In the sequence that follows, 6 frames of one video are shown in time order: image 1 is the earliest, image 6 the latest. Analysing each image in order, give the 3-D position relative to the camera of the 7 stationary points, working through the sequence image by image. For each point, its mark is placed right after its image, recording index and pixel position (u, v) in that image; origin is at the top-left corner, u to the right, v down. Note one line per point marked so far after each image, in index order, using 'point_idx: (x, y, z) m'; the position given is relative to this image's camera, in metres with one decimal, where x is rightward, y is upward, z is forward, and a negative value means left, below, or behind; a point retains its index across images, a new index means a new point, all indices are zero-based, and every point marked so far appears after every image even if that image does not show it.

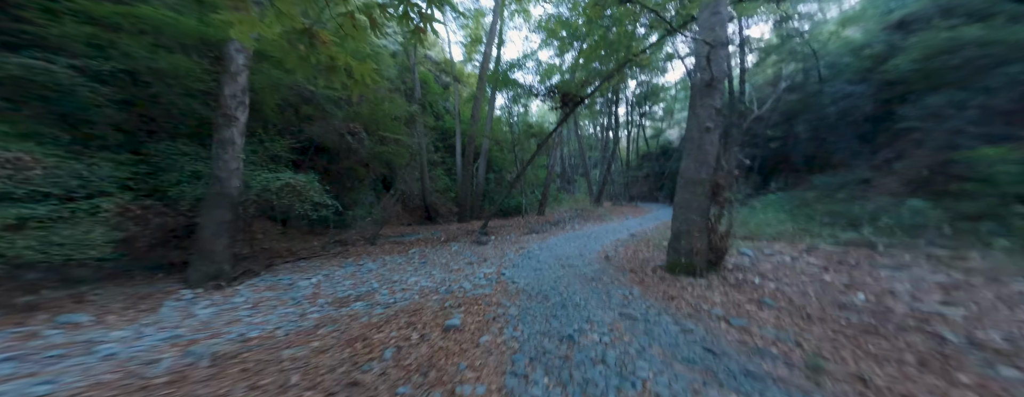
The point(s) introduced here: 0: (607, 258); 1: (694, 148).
0: (+2.7, -1.8, +6.8) m
1: (+3.6, +1.0, +4.9) m
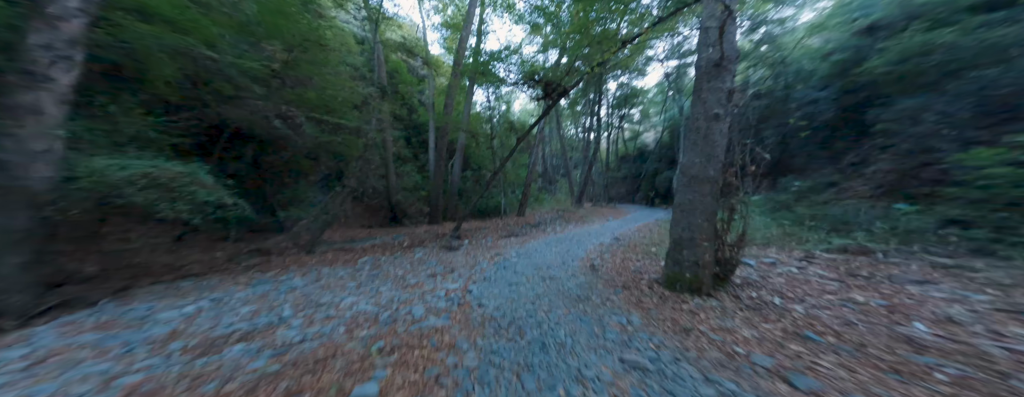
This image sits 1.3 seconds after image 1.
0: (+2.1, -1.8, +6.0) m
1: (+3.1, +1.0, +4.1) m
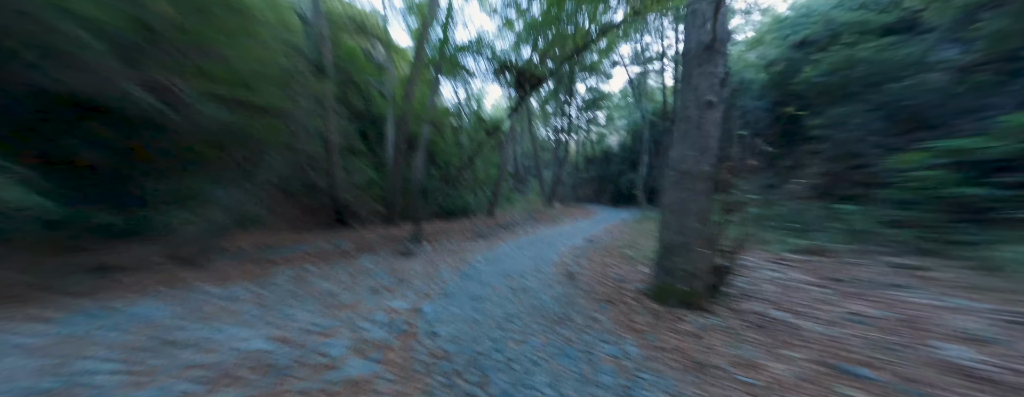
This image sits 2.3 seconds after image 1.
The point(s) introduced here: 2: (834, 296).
0: (+1.3, -1.8, +5.3) m
1: (+2.6, +1.0, +3.6) m
2: (+4.4, -1.3, +3.4) m
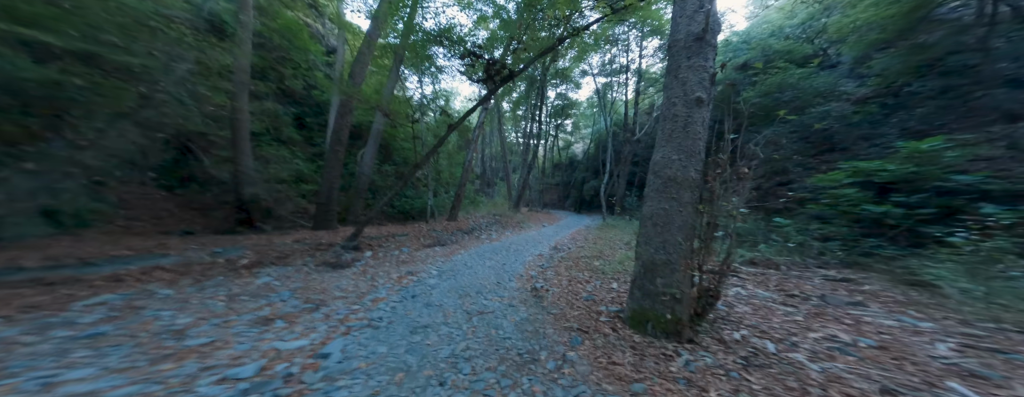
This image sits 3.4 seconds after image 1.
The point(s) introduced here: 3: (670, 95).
0: (+0.5, -1.9, +4.6) m
1: (+2.1, +0.9, +3.2) m
2: (+3.8, -1.6, +3.2) m
3: (+2.2, +1.4, +3.5) m
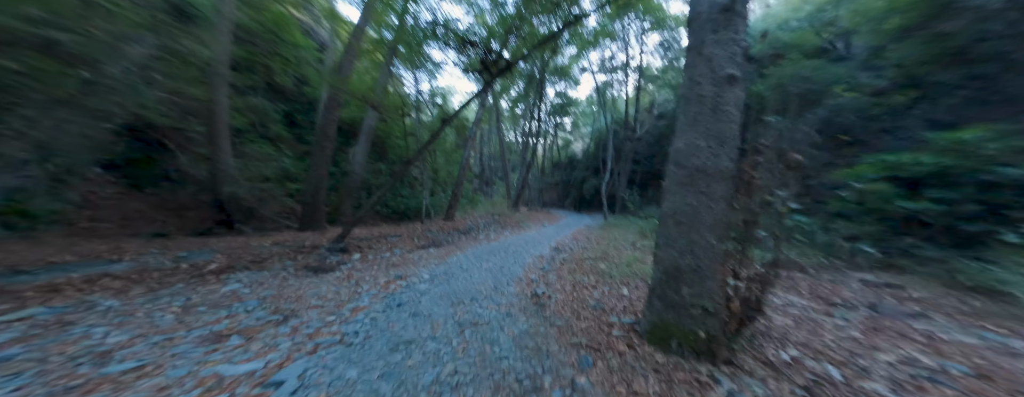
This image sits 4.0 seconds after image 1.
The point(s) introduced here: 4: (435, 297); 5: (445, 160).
0: (+0.5, -1.8, +4.1) m
1: (+2.1, +0.9, +2.7) m
2: (+3.8, -1.5, +2.6) m
3: (+2.2, +1.5, +3.0) m
4: (-1.5, -1.8, +4.8) m
5: (-4.8, +2.7, +17.5) m
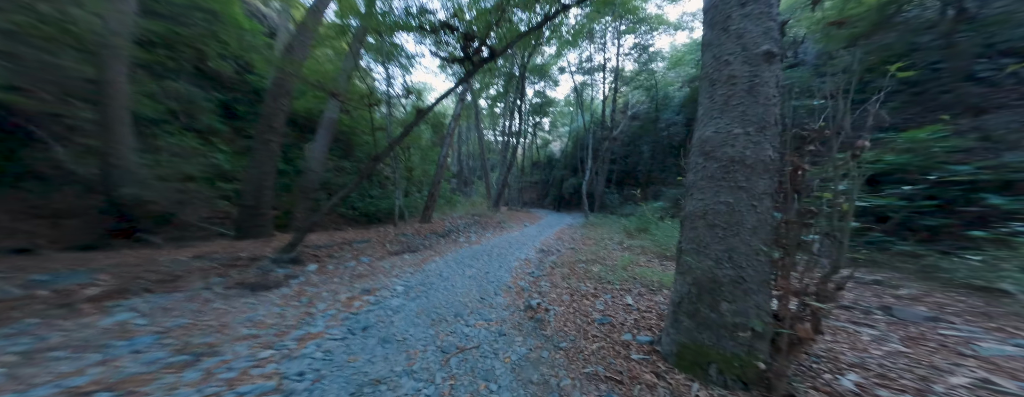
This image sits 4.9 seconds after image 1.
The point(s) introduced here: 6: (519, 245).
0: (+0.4, -1.8, +3.6) m
1: (+2.1, +1.0, +2.3) m
2: (+3.8, -1.4, +2.4) m
3: (+2.2, +1.5, +2.5) m
4: (-1.6, -1.8, +4.0) m
5: (-6.1, +2.7, +16.3) m
6: (+0.3, -1.9, +10.1) m
